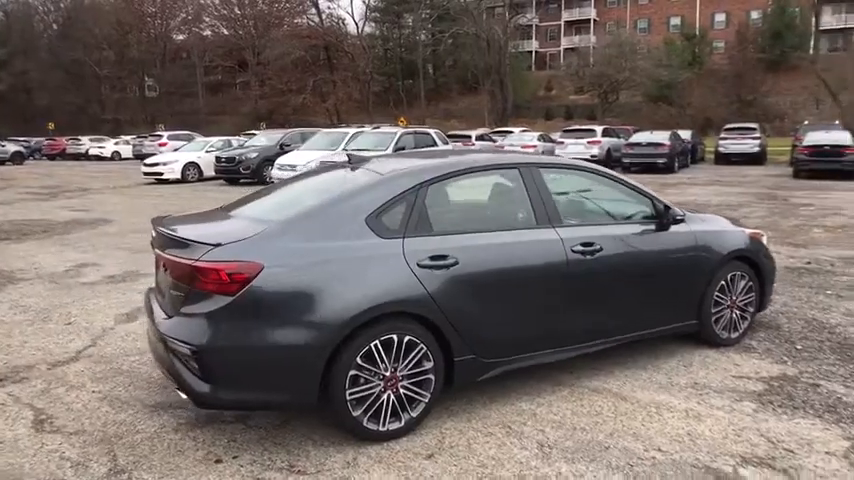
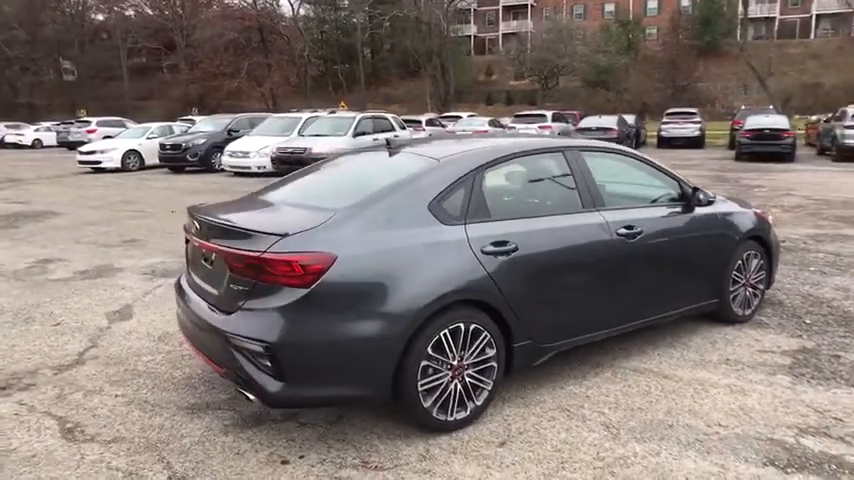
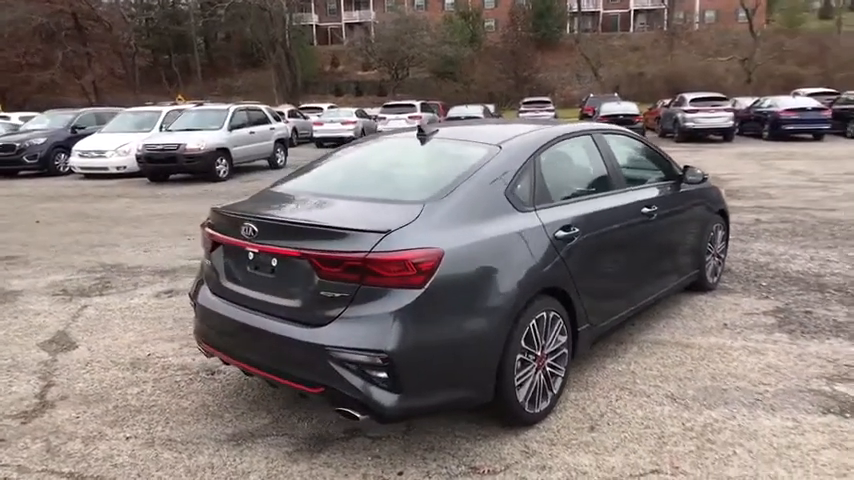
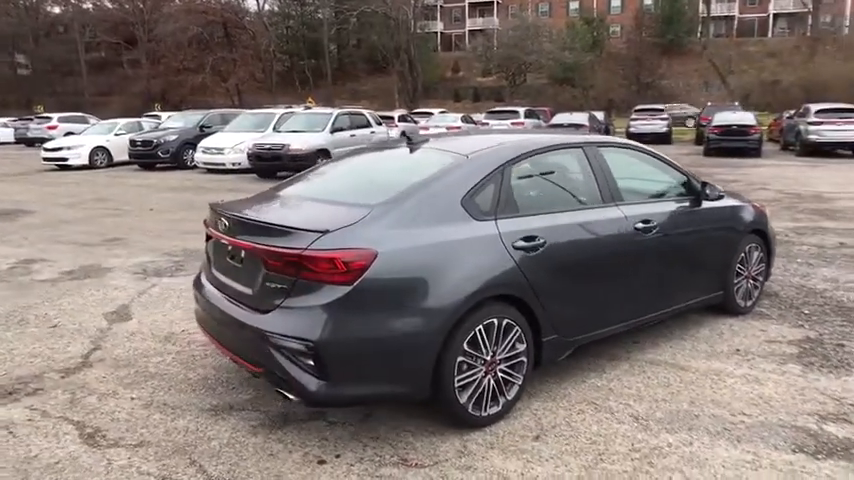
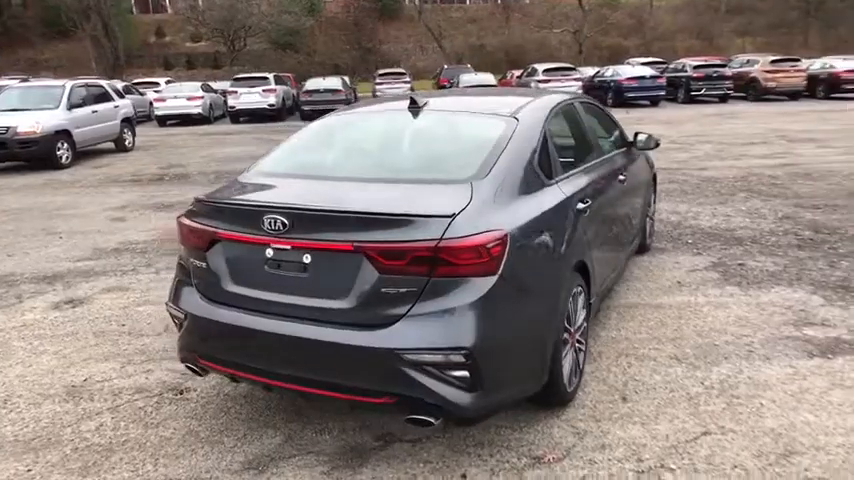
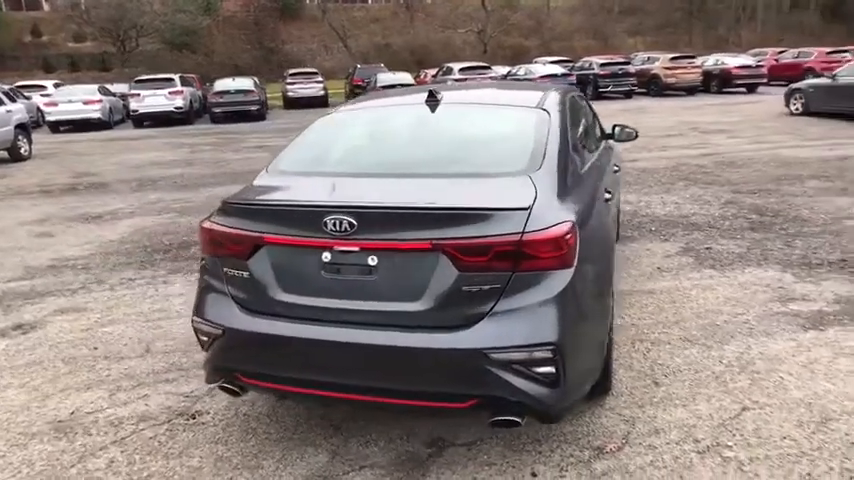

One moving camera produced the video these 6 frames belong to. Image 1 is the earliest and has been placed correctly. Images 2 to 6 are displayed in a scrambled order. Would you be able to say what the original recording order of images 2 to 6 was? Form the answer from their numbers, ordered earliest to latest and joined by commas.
2, 4, 3, 5, 6
